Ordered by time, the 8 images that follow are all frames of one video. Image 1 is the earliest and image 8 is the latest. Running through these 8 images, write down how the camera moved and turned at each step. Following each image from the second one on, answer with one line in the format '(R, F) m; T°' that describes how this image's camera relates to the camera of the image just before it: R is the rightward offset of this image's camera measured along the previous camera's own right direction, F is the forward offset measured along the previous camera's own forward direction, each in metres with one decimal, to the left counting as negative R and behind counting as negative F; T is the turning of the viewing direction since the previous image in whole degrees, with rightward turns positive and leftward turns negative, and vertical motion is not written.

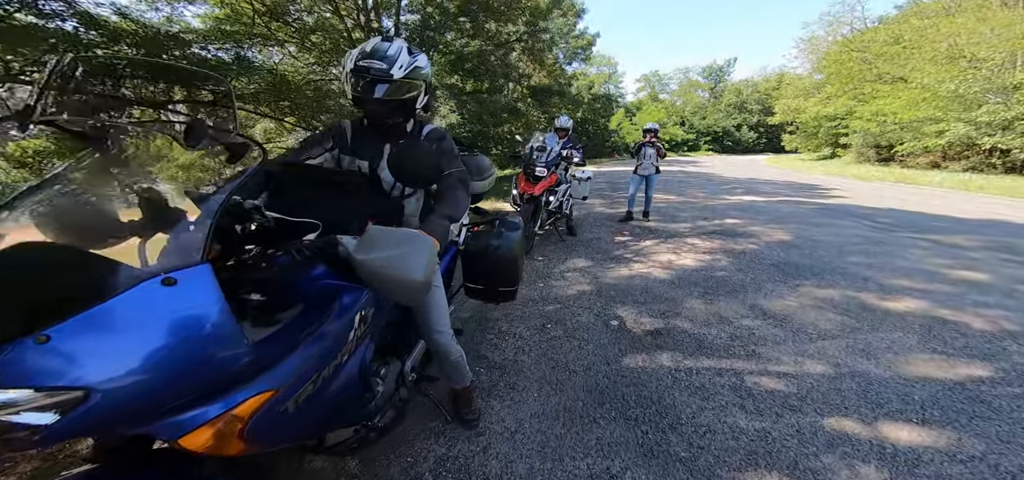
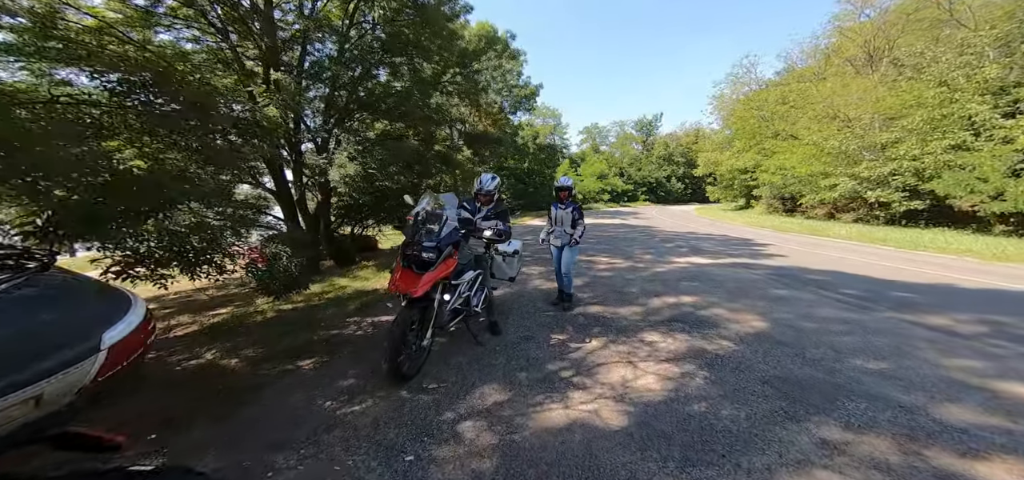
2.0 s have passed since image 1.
(+0.6, +1.5) m; +9°
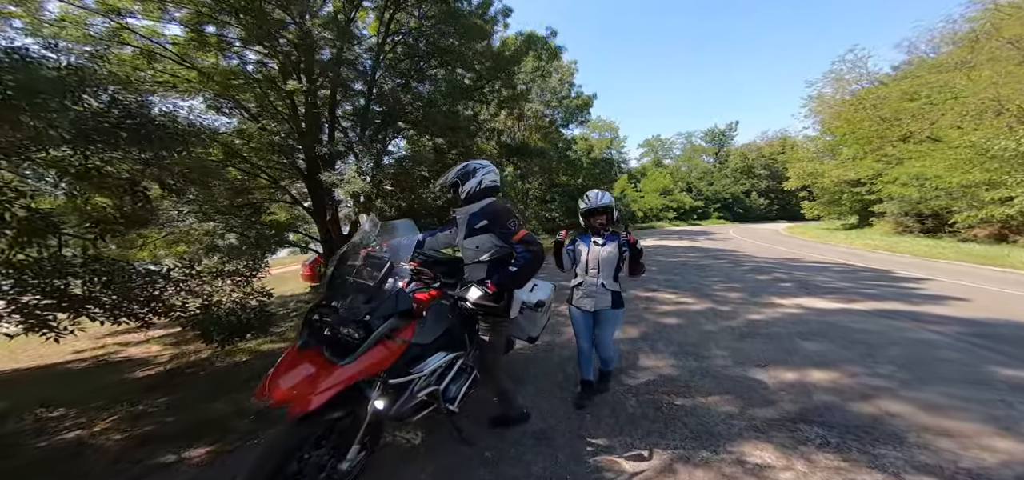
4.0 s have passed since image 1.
(+0.4, +1.3) m; -10°
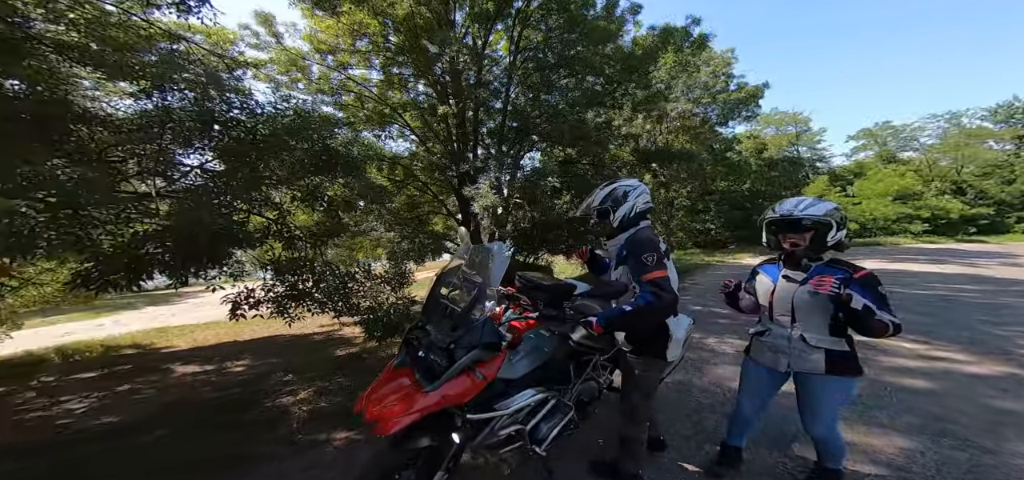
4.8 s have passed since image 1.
(+0.3, +0.3) m; -24°
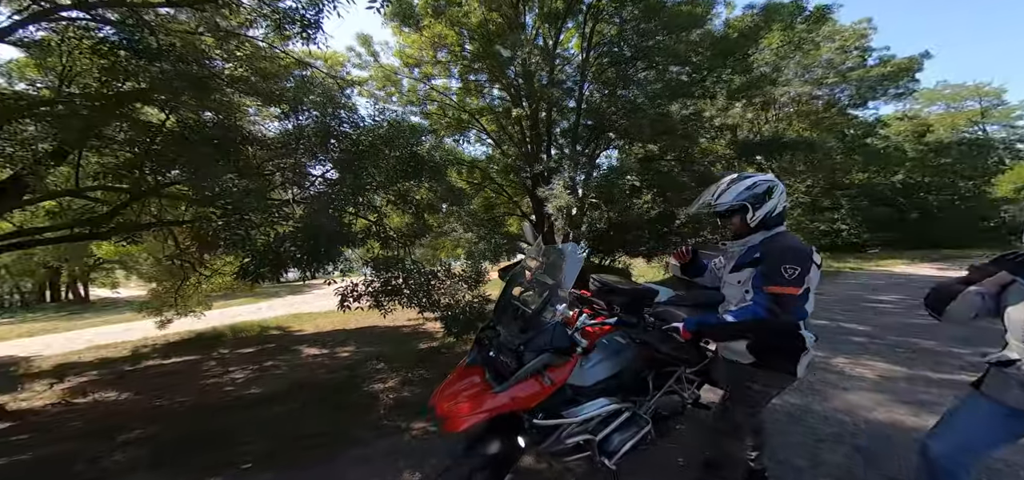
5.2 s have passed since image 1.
(0.0, +0.1) m; -11°
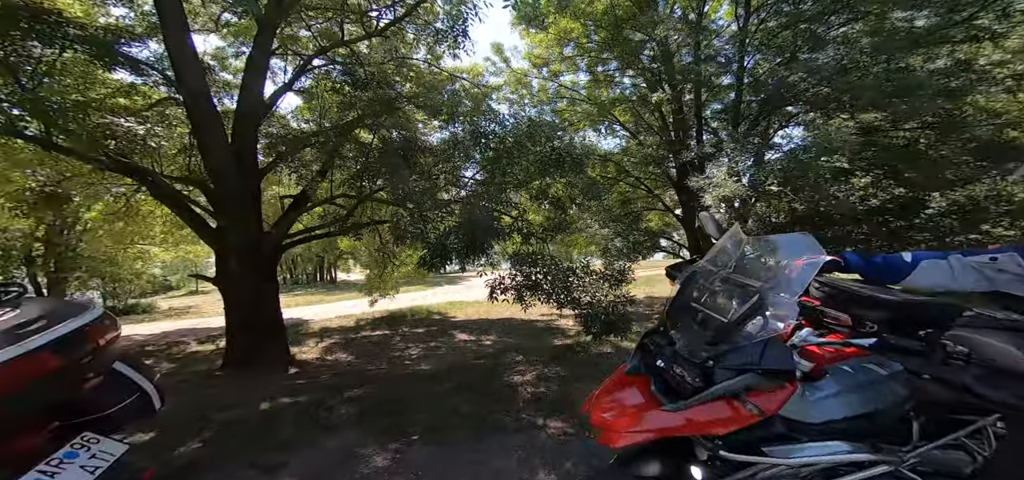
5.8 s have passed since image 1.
(-0.2, +0.1) m; -18°
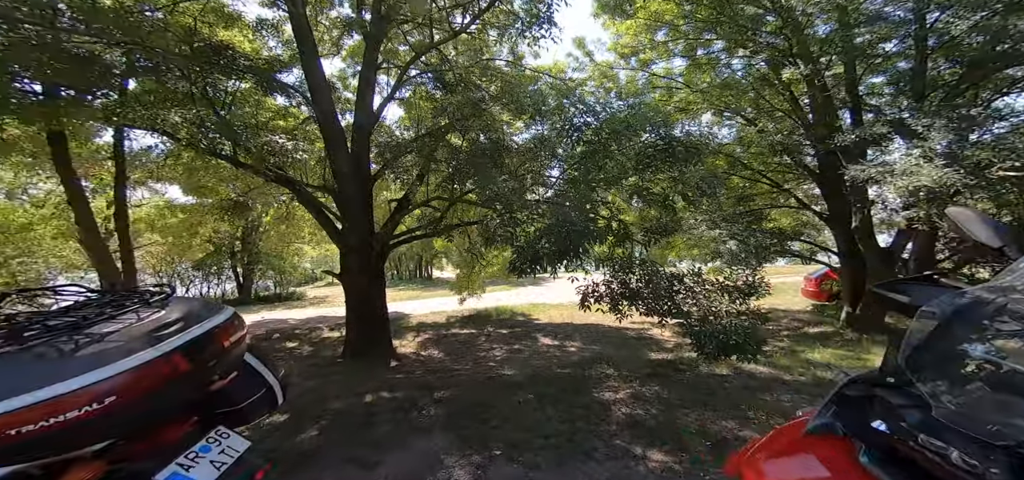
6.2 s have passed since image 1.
(-0.2, +0.3) m; -12°
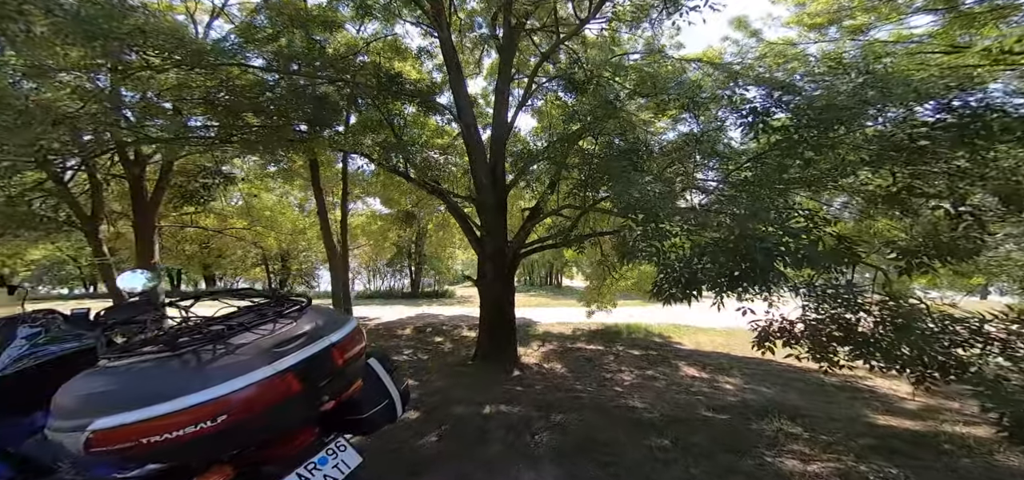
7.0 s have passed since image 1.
(-0.2, +0.6) m; -20°
